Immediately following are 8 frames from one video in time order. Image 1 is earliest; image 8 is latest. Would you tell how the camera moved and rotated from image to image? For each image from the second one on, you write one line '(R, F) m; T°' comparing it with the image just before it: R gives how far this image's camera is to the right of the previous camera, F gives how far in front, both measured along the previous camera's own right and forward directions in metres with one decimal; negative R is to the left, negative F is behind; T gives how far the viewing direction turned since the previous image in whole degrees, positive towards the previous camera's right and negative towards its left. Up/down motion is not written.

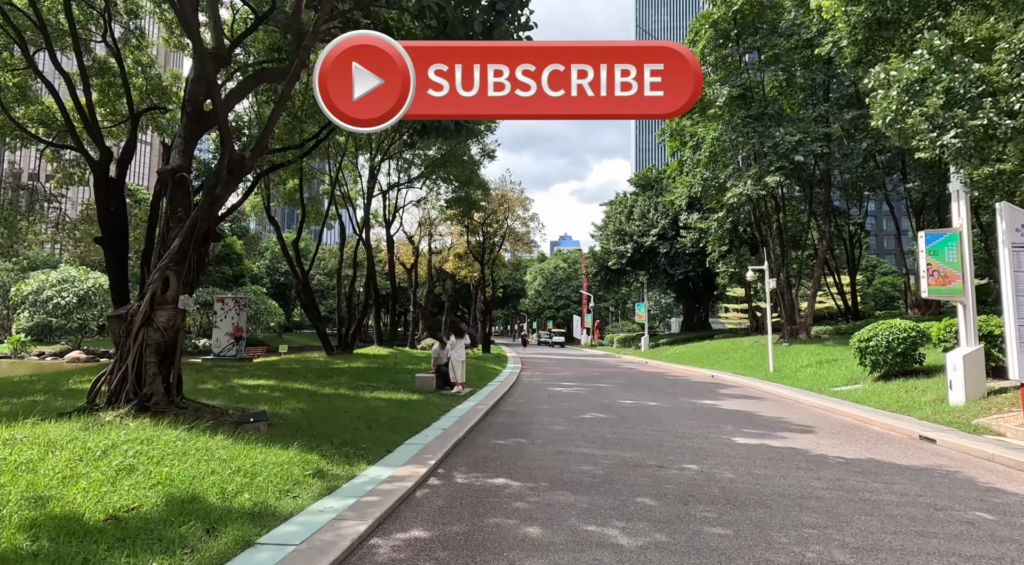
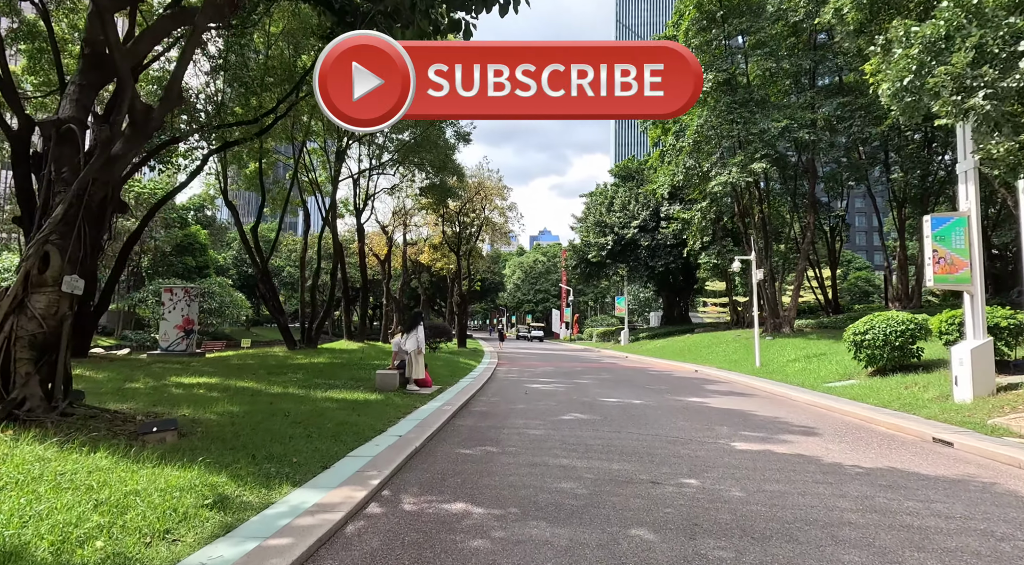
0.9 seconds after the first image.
(+0.1, +1.3) m; +2°
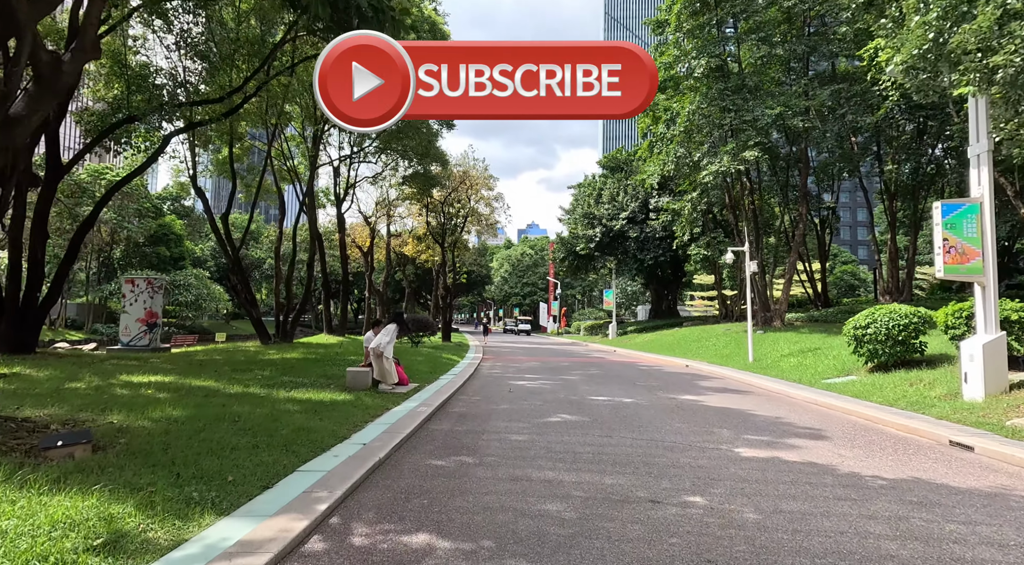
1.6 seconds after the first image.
(+0.1, +1.0) m; +1°
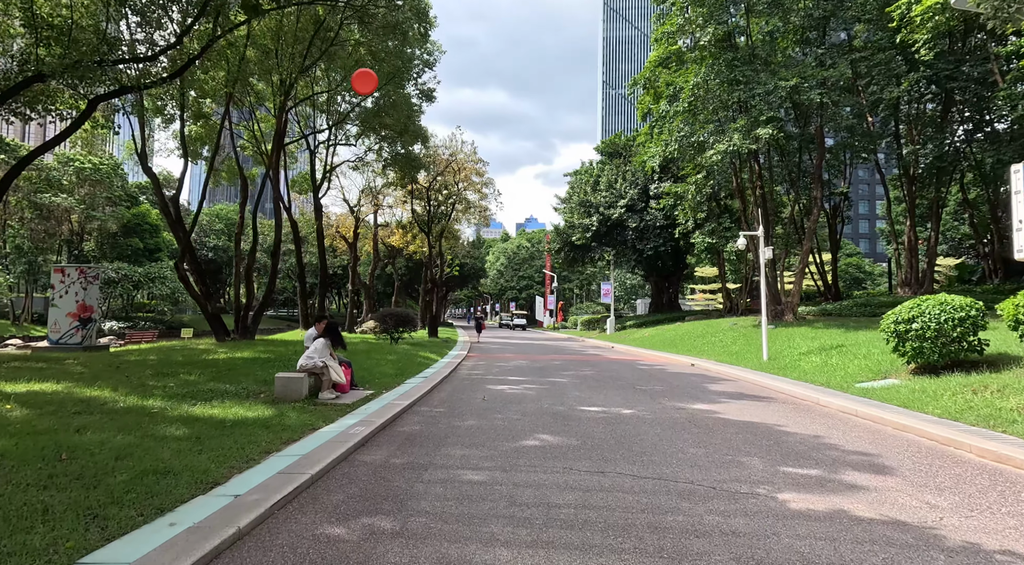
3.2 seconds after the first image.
(+0.4, +2.4) m; 0°
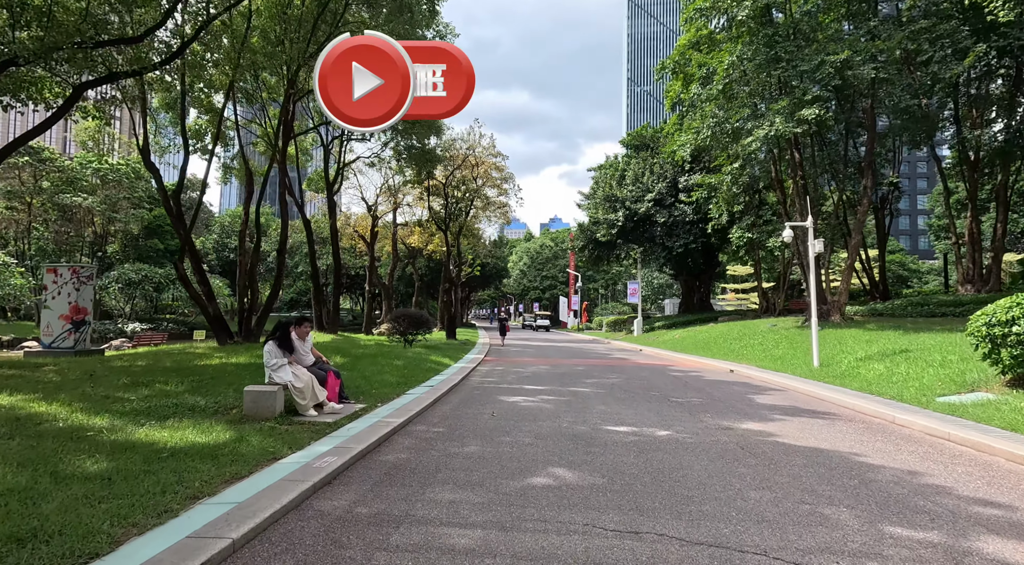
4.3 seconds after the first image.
(+0.2, +1.6) m; -2°
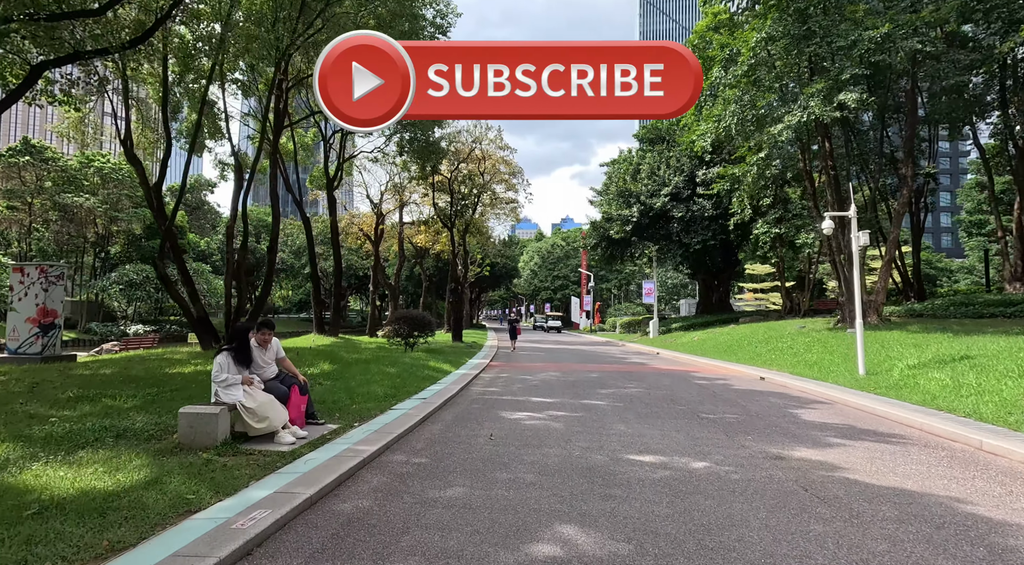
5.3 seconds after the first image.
(+0.1, +1.6) m; -1°
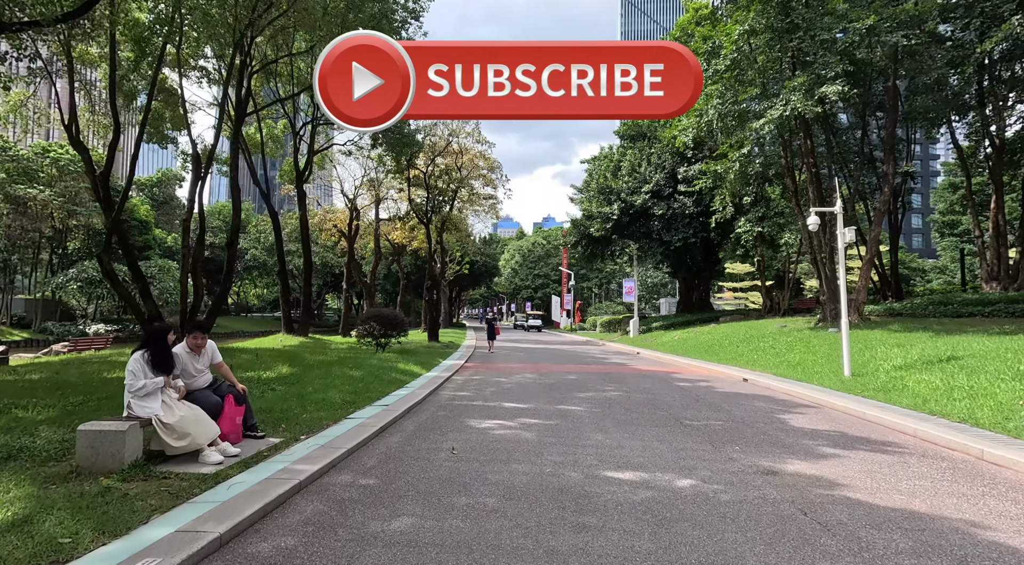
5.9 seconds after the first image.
(+0.2, +0.8) m; +1°
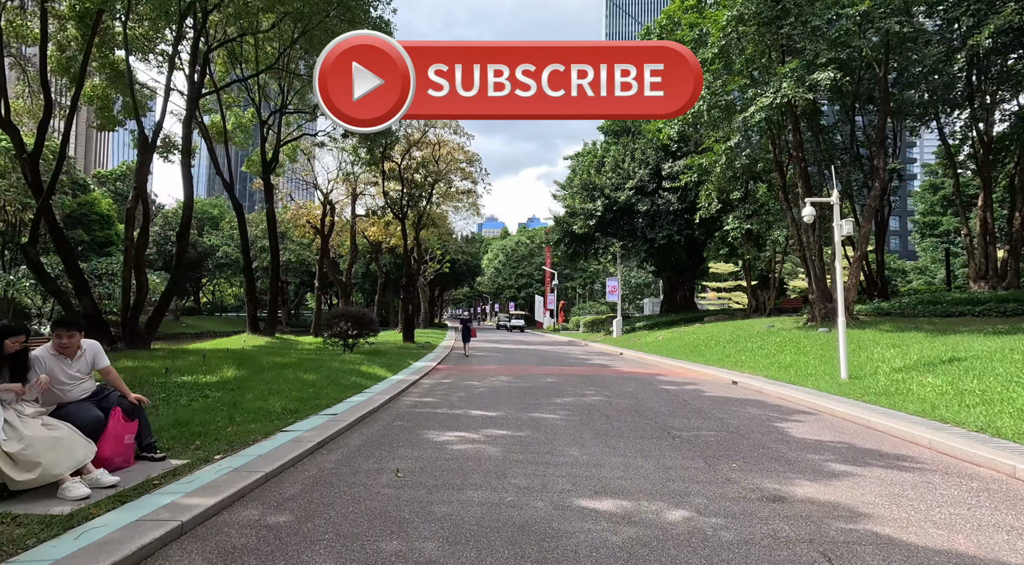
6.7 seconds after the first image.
(+0.2, +1.1) m; +1°
